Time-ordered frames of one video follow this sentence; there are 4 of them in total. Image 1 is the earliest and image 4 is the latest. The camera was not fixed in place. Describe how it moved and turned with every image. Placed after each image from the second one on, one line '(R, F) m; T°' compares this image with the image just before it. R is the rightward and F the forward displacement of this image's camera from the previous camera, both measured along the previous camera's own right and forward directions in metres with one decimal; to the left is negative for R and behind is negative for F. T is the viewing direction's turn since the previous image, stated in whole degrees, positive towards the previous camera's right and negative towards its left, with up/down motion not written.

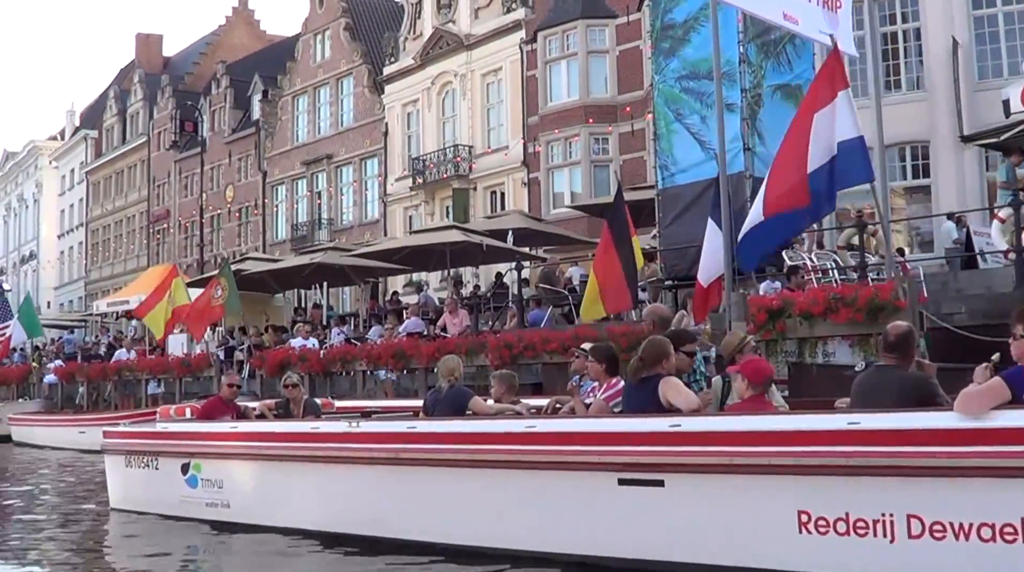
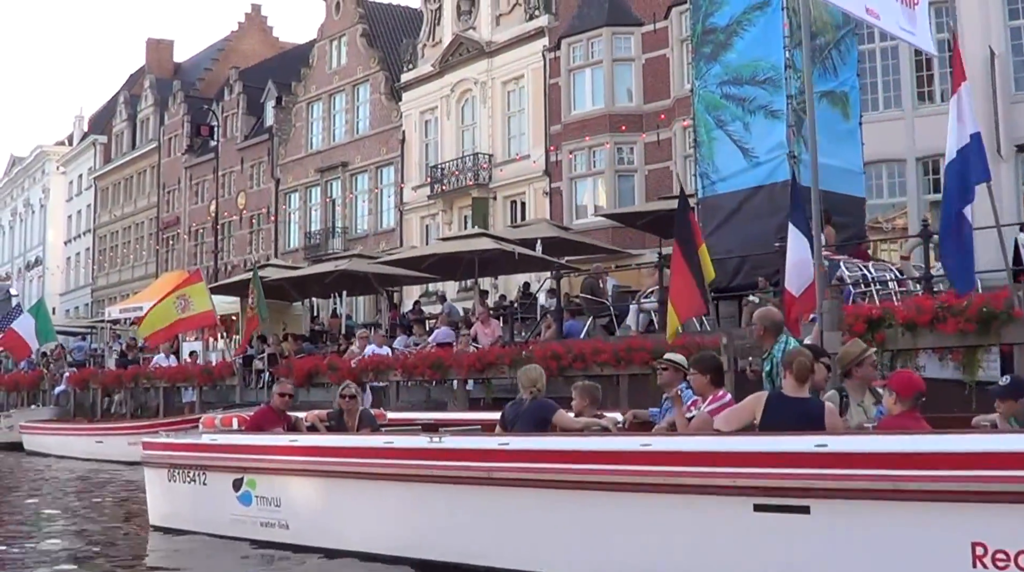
(-0.6, +0.7) m; 0°
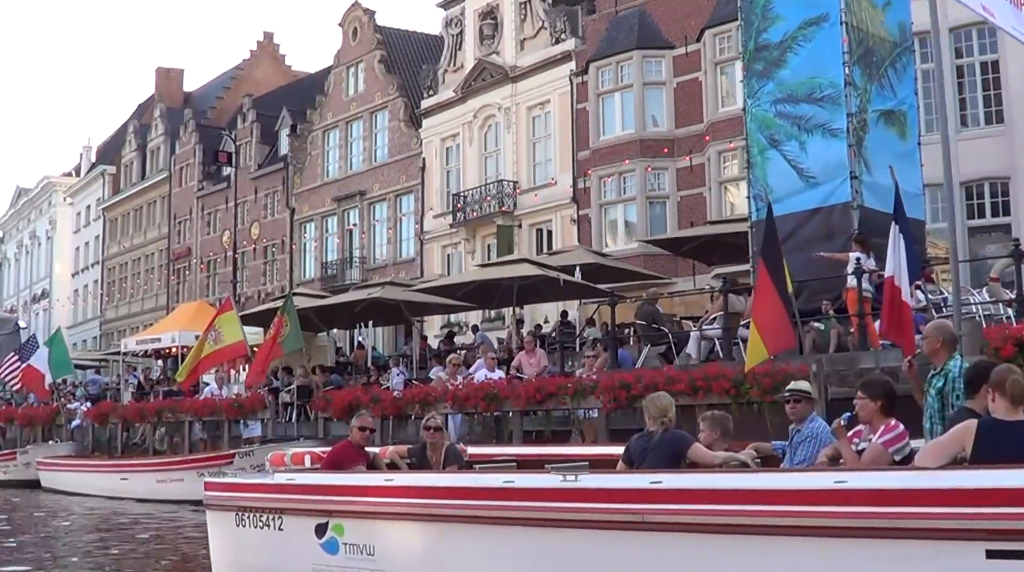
(-0.7, +0.9) m; 0°
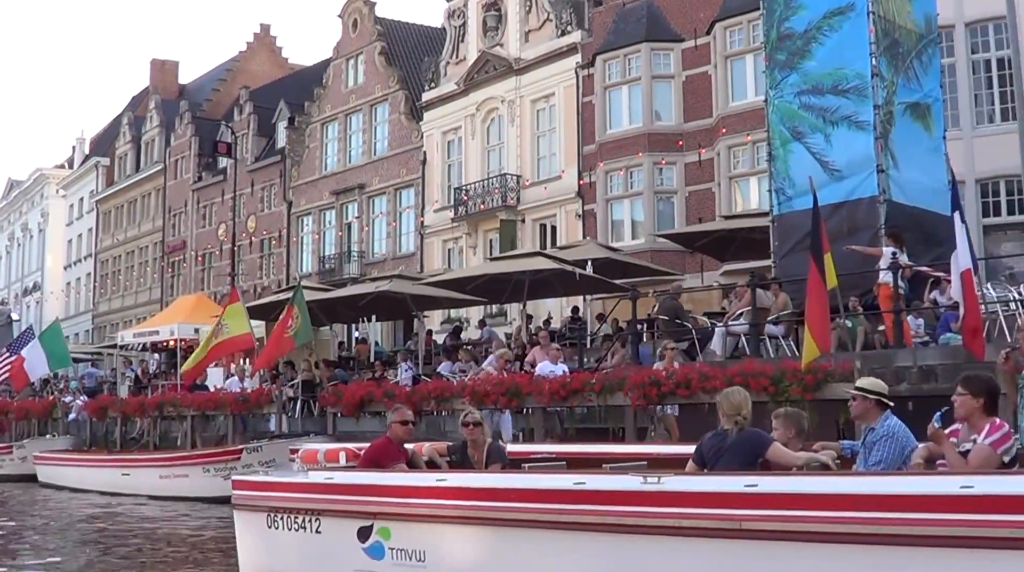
(-0.4, +0.5) m; +1°
